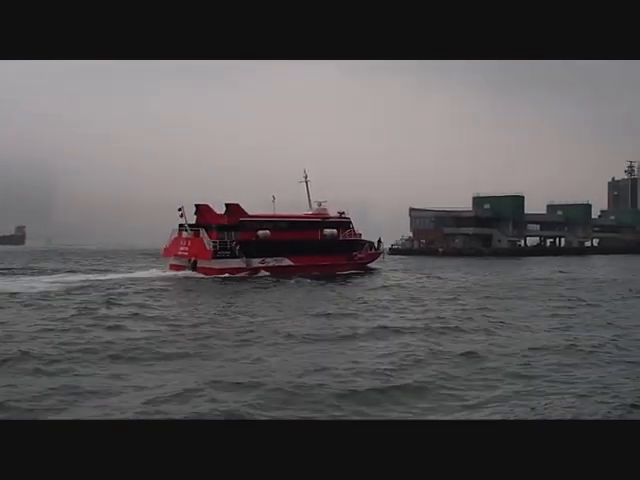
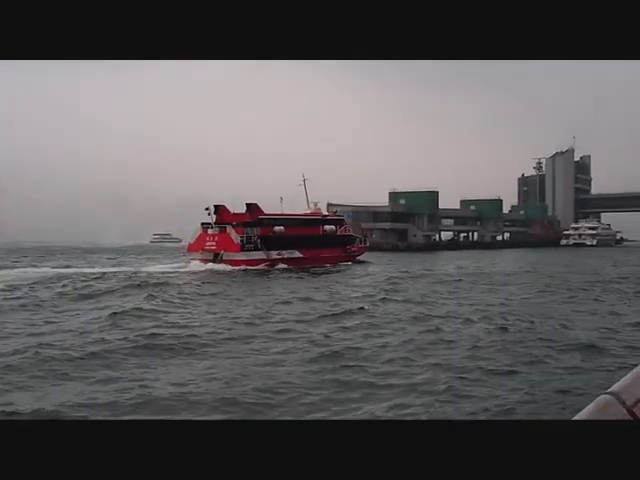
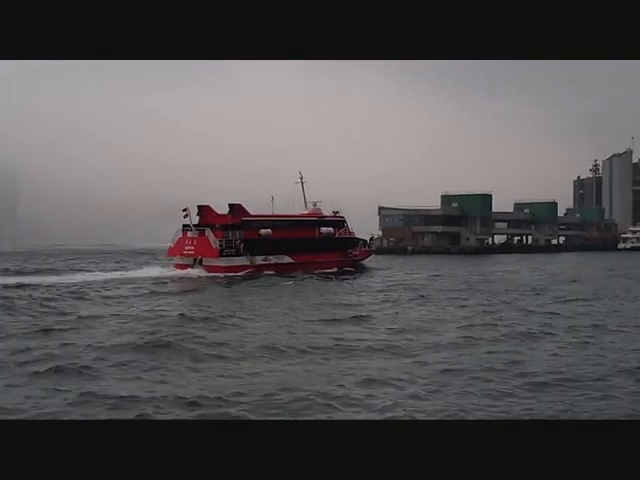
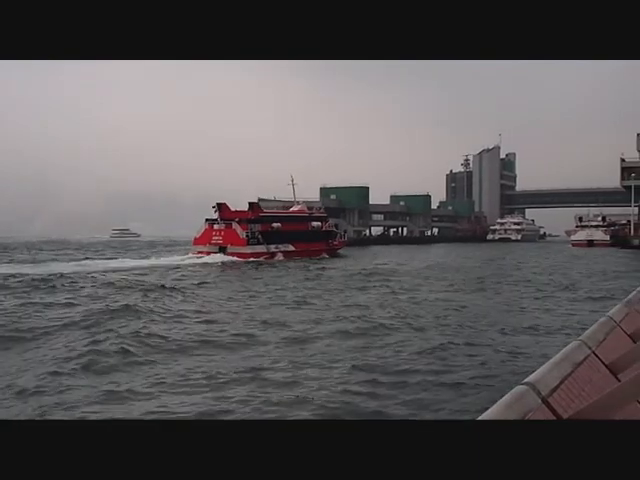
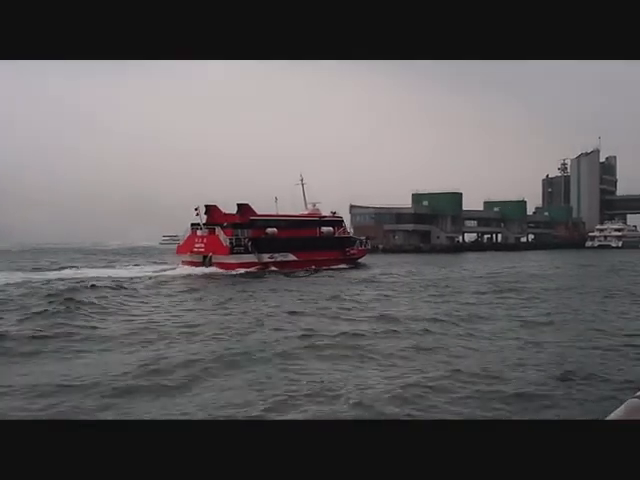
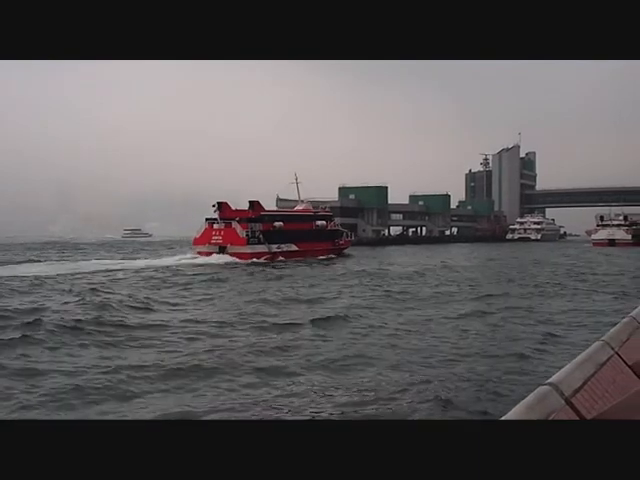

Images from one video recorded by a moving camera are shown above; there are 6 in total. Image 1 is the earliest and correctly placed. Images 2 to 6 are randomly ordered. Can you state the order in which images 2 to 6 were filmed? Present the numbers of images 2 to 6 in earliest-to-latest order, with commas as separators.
3, 5, 2, 6, 4
